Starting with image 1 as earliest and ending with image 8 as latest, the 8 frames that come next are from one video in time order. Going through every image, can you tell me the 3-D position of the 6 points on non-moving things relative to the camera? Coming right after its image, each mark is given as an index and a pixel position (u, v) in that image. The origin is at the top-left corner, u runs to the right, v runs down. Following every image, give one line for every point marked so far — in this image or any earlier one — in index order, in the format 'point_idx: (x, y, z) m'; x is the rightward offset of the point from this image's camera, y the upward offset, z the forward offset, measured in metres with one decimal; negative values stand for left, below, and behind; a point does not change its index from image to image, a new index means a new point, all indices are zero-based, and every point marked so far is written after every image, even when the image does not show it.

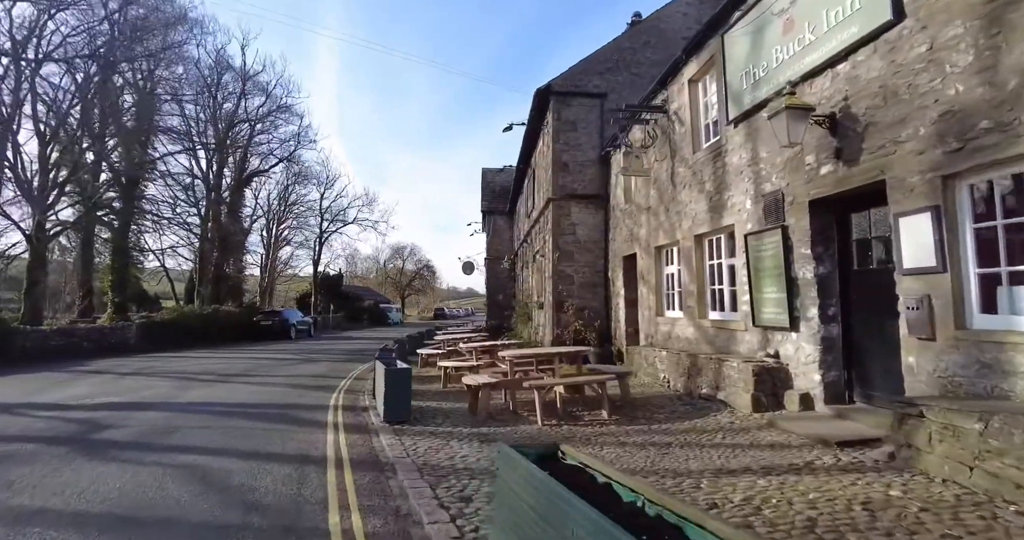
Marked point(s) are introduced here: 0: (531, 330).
0: (+0.7, -1.9, +18.5) m
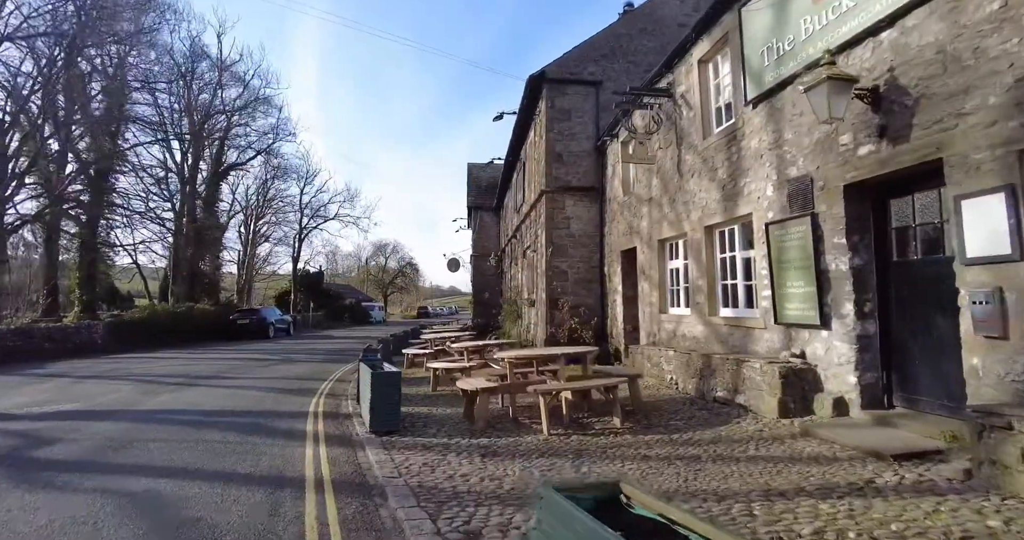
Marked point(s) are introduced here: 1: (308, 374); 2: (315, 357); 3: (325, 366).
0: (+0.3, -1.8, +17.8) m
1: (-4.4, -2.2, +12.3) m
2: (-5.8, -2.6, +16.6) m
3: (-4.7, -2.4, +14.3) m
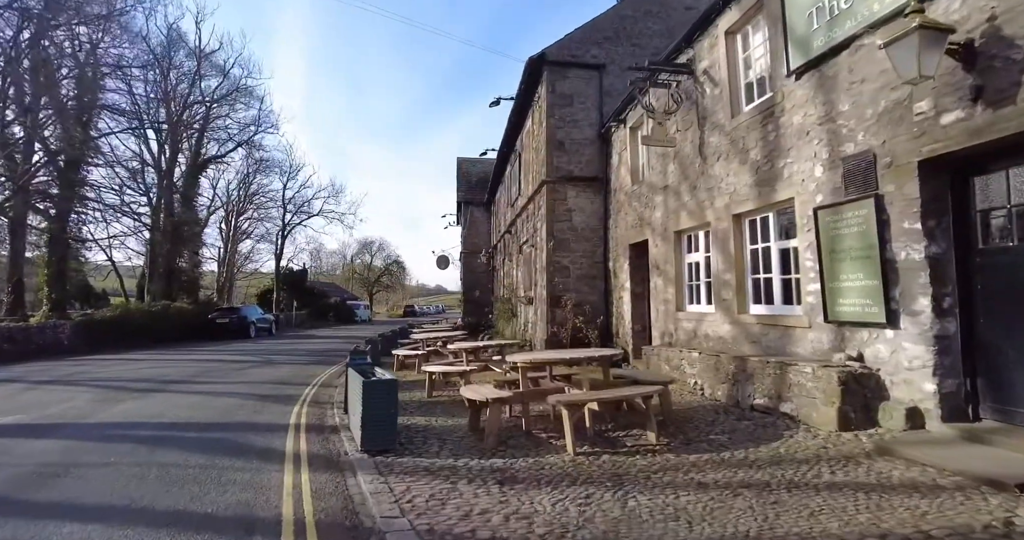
0: (+0.2, -1.7, +17.0) m
1: (-4.4, -2.1, +11.3) m
2: (-5.9, -2.4, +15.6) m
3: (-4.8, -2.3, +13.3) m
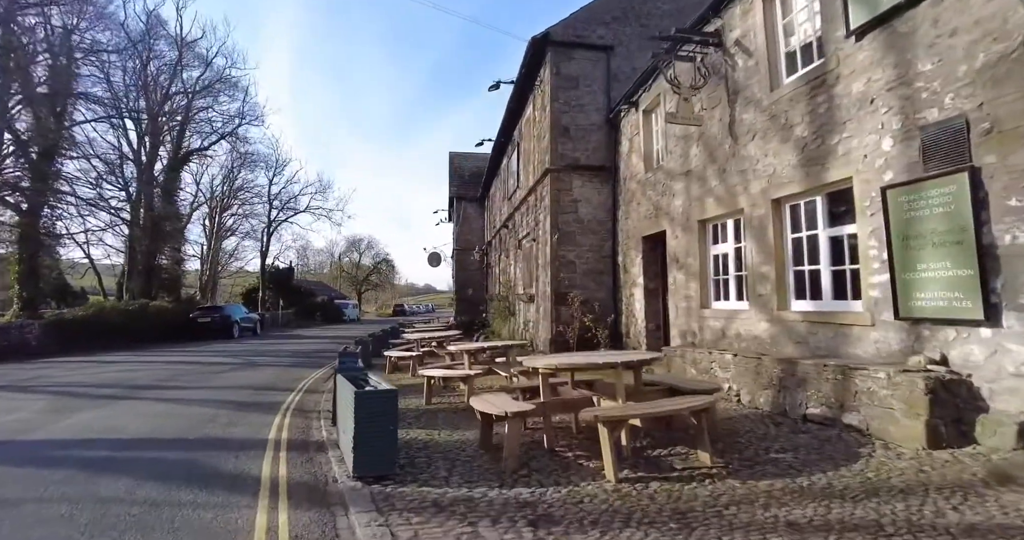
0: (+0.1, -1.6, +16.1) m
1: (-4.4, -2.0, +10.4) m
2: (-5.9, -2.3, +14.6) m
3: (-4.7, -2.2, +12.3) m
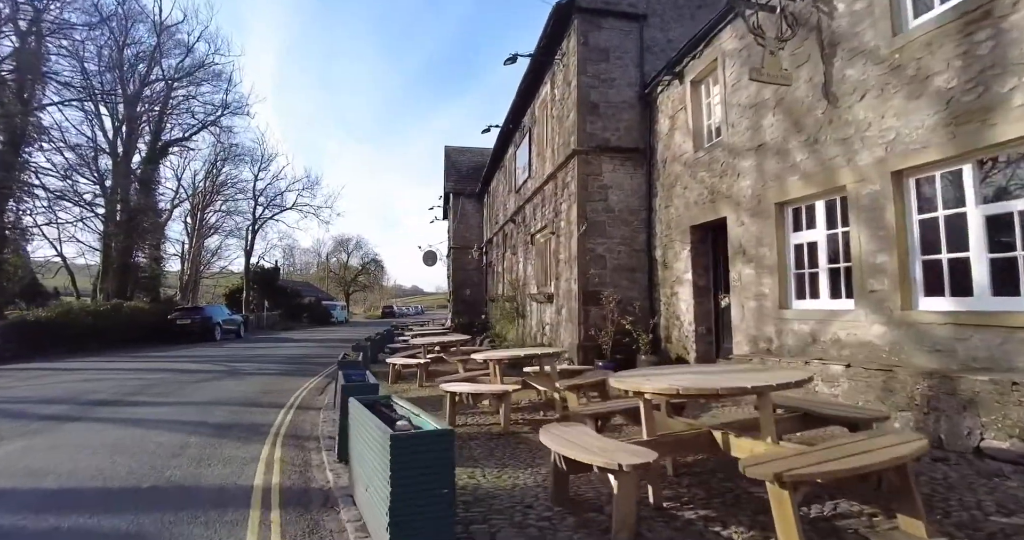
0: (+0.4, -1.5, +14.7) m
1: (-3.9, -1.9, +8.8) m
2: (-5.6, -2.2, +13.1) m
3: (-4.4, -2.1, +10.8) m
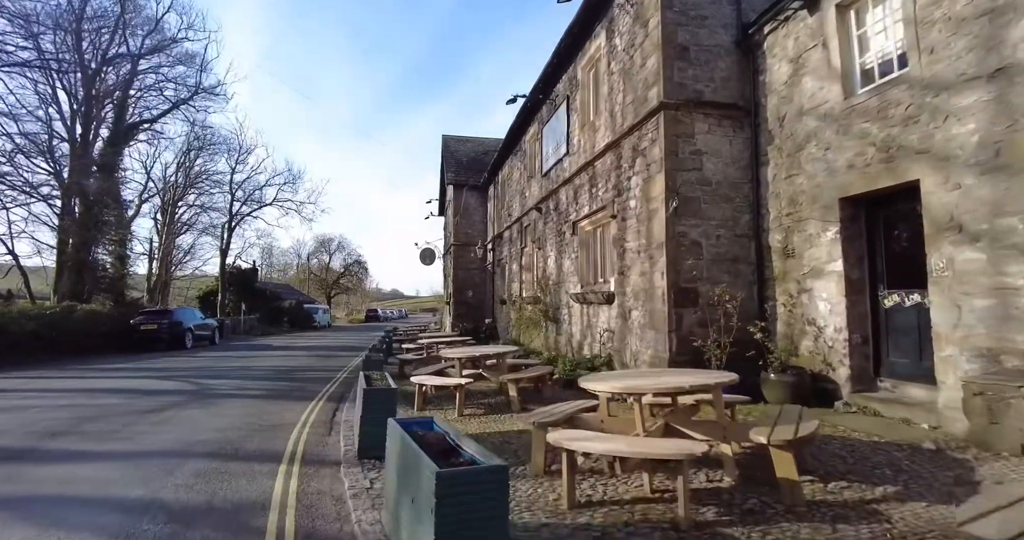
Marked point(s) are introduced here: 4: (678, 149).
0: (+1.2, -1.4, +12.2) m
1: (-2.9, -1.8, +6.2) m
2: (-4.8, -2.1, +10.4) m
3: (-3.4, -1.9, +8.1) m
4: (+2.3, +1.7, +8.0) m
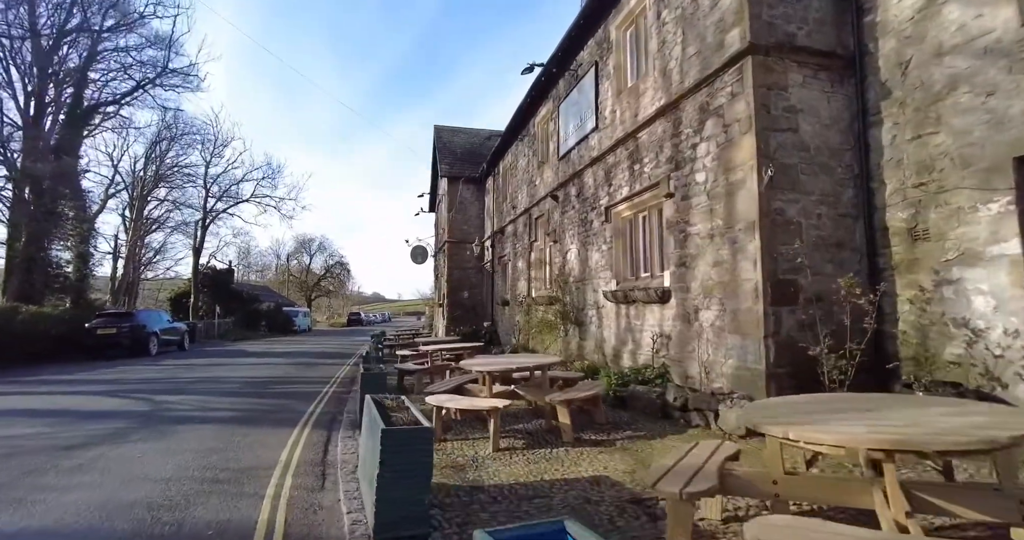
0: (+1.6, -1.3, +10.4) m
1: (-2.4, -1.6, +4.3) m
2: (-4.3, -2.0, +8.4) m
3: (-2.9, -1.8, +6.2) m
4: (+2.8, +1.8, +6.2) m
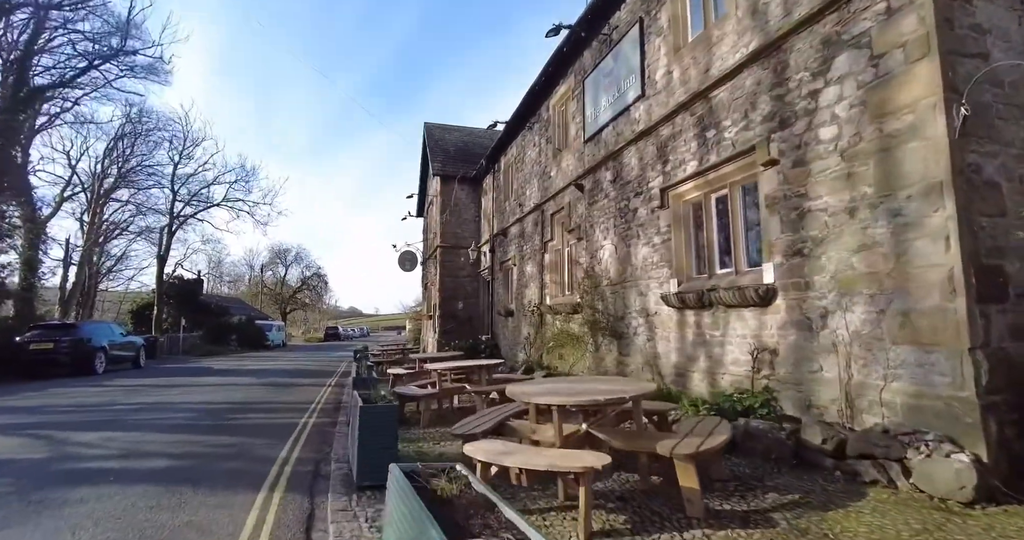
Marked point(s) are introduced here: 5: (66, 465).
0: (+2.0, -1.3, +8.3) m
1: (-1.7, -1.4, +2.0) m
2: (-3.8, -1.9, +6.1) m
3: (-2.3, -1.6, +3.9) m
4: (+3.4, +2.0, +4.3) m
5: (-4.0, -1.7, +5.1) m
